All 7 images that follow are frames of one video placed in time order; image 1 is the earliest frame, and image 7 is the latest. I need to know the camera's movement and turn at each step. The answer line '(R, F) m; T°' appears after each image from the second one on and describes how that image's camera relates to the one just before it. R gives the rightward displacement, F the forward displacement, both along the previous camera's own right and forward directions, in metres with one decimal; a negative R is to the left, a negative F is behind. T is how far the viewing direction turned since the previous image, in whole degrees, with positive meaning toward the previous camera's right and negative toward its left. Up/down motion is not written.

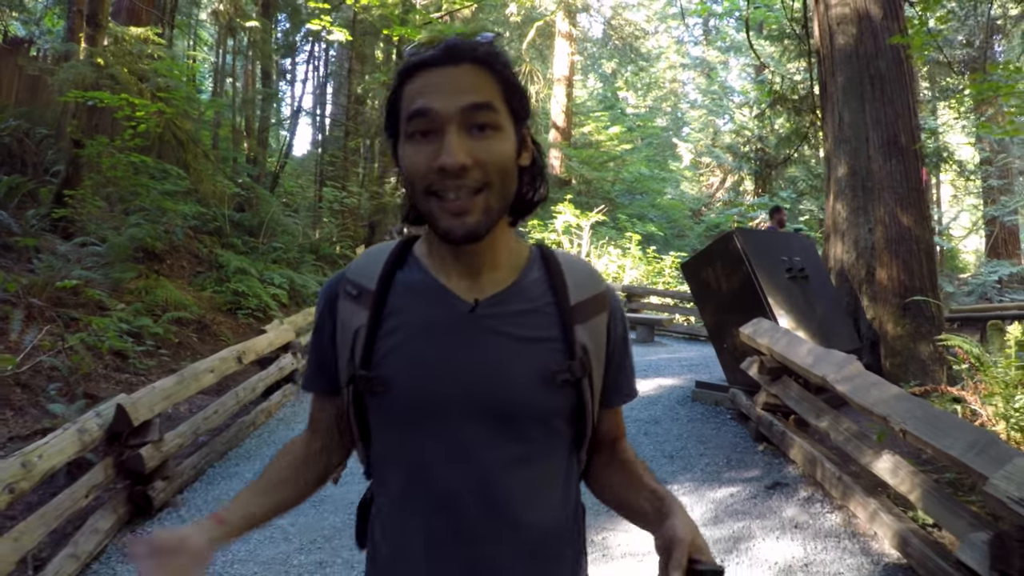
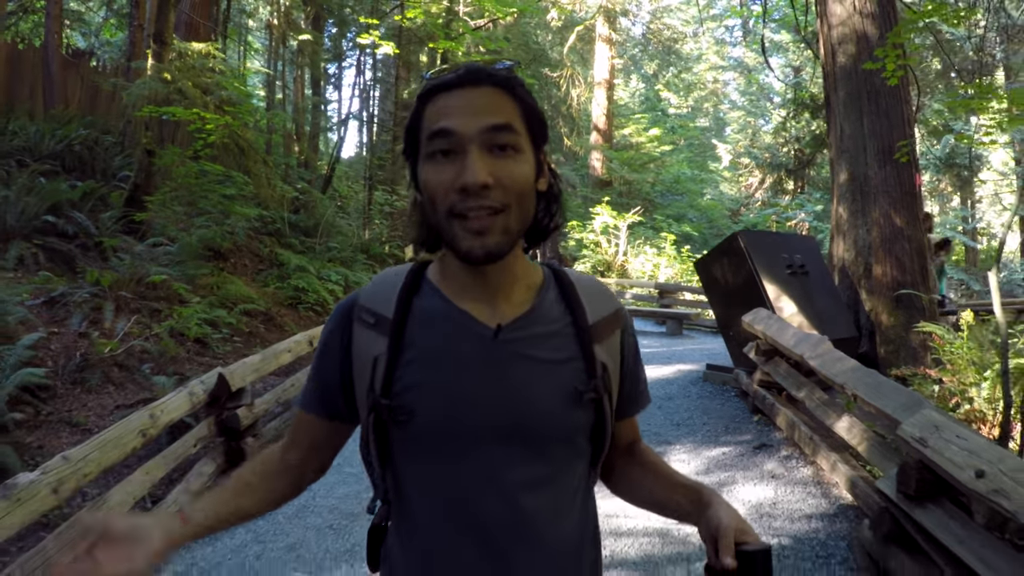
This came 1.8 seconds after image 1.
(+0.1, -0.9) m; -3°
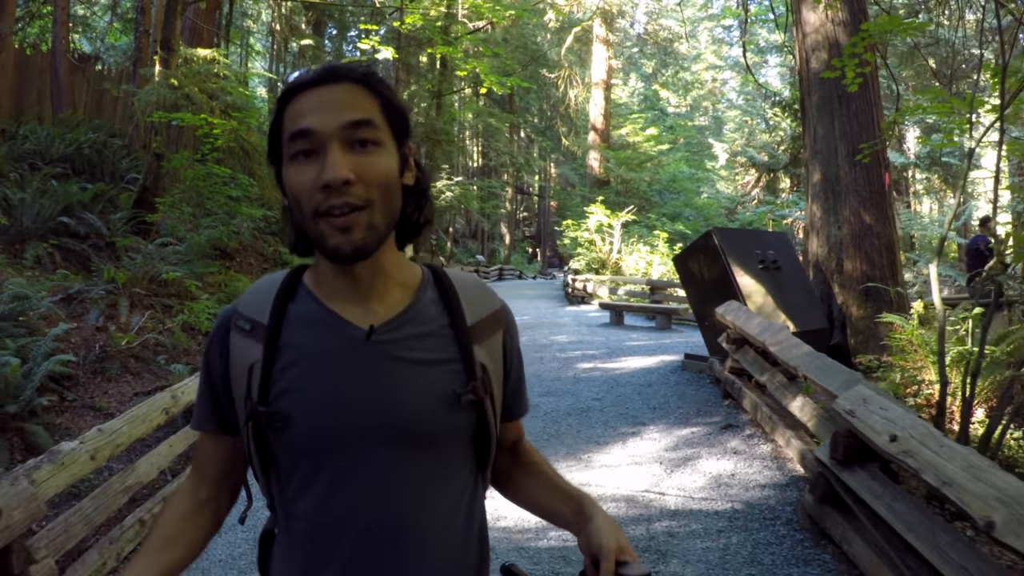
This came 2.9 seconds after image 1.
(+0.1, -0.5) m; 0°
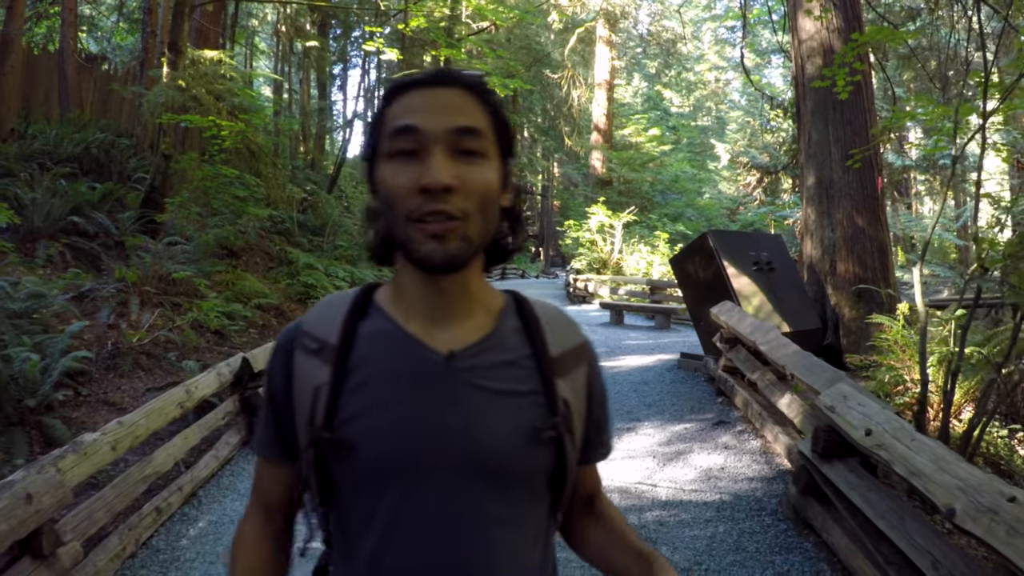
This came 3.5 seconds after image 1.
(0.0, -0.2) m; 0°
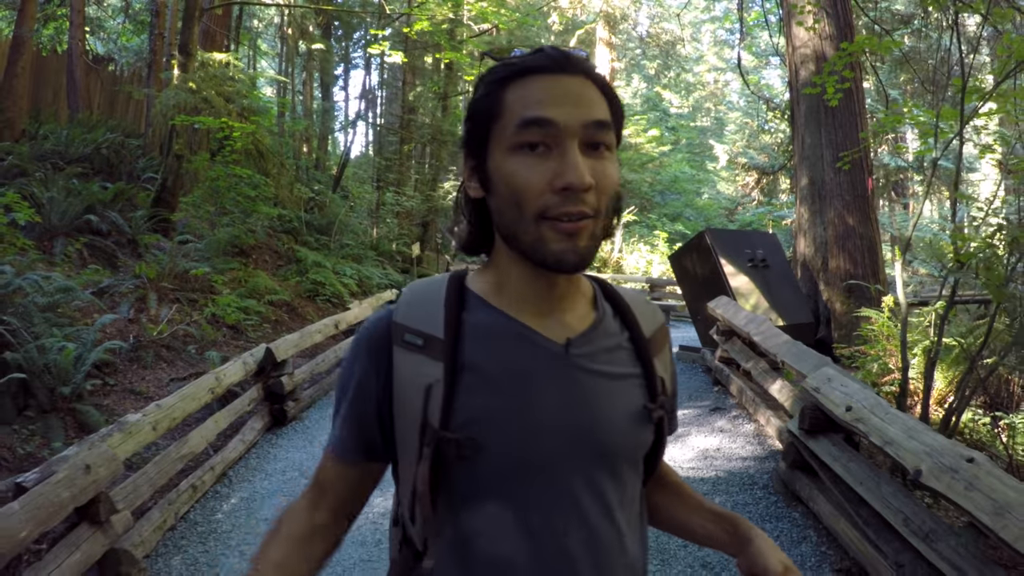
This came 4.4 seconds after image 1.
(-0.1, -0.4) m; 0°
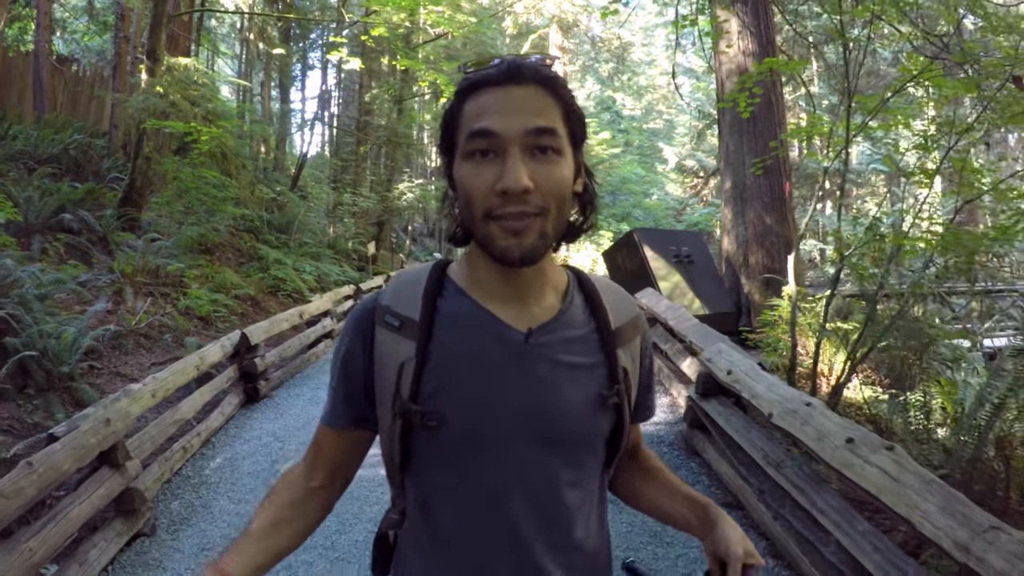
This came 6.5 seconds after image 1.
(+0.1, -0.9) m; +3°
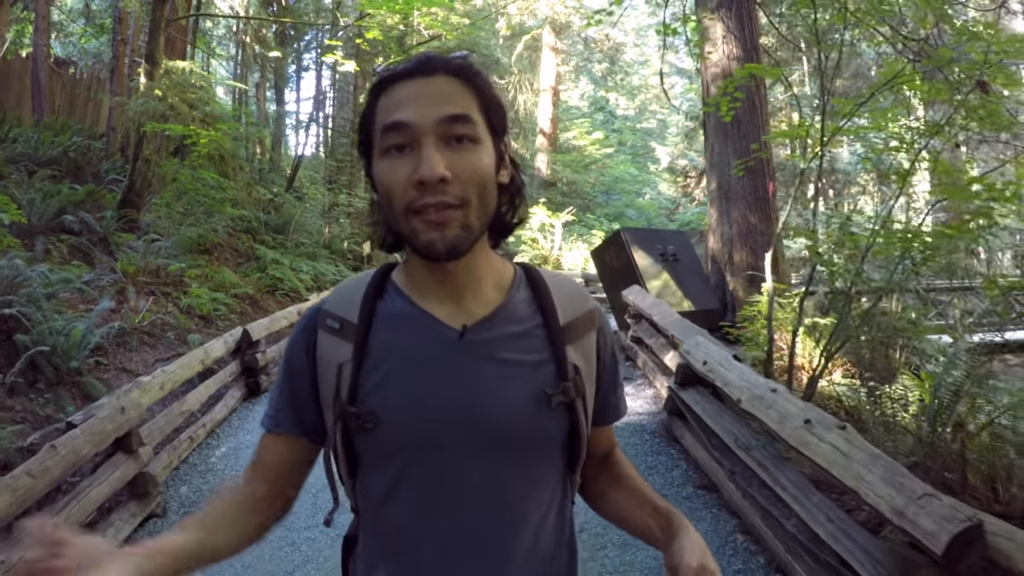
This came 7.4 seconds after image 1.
(0.0, -0.3) m; 0°
